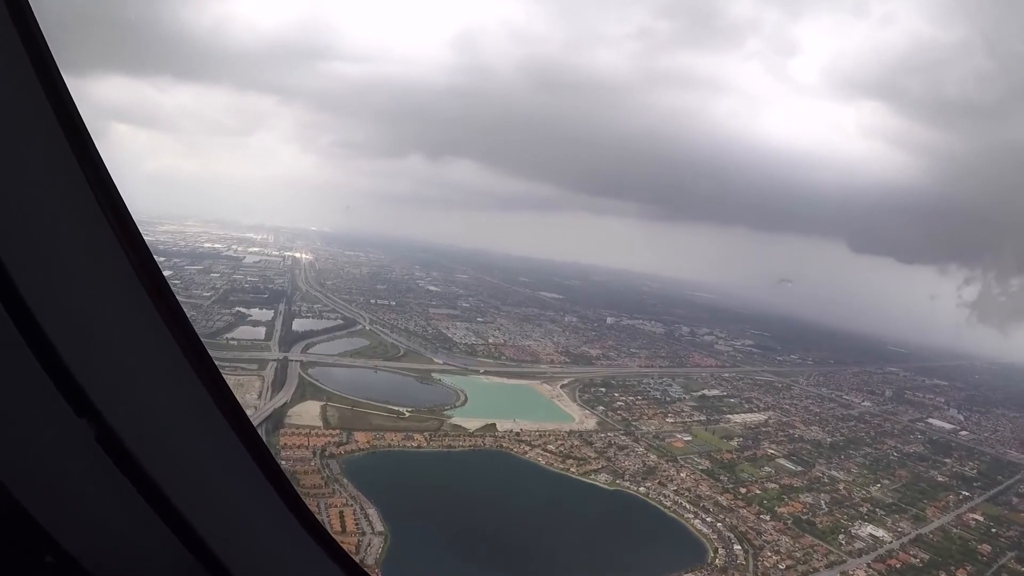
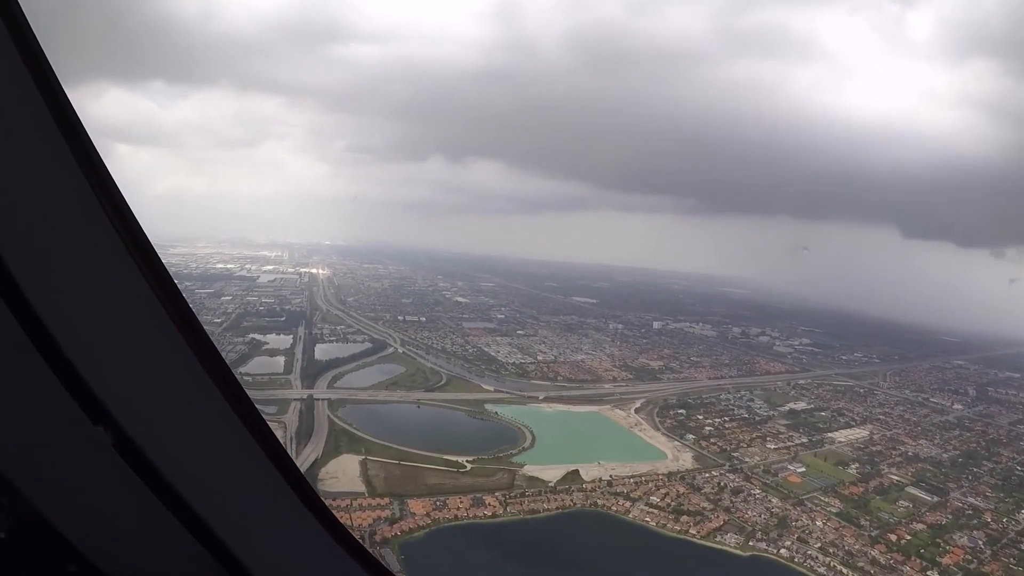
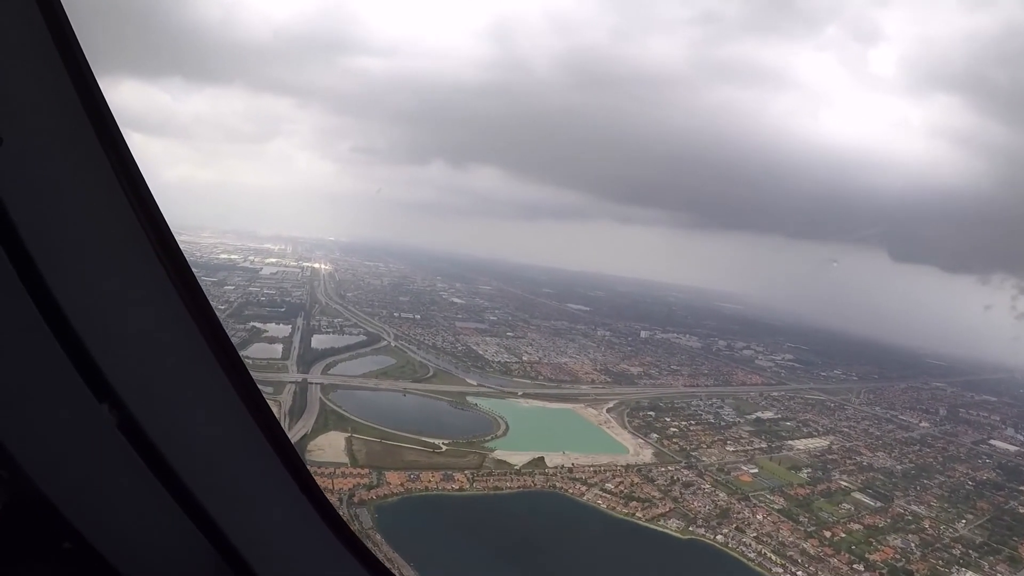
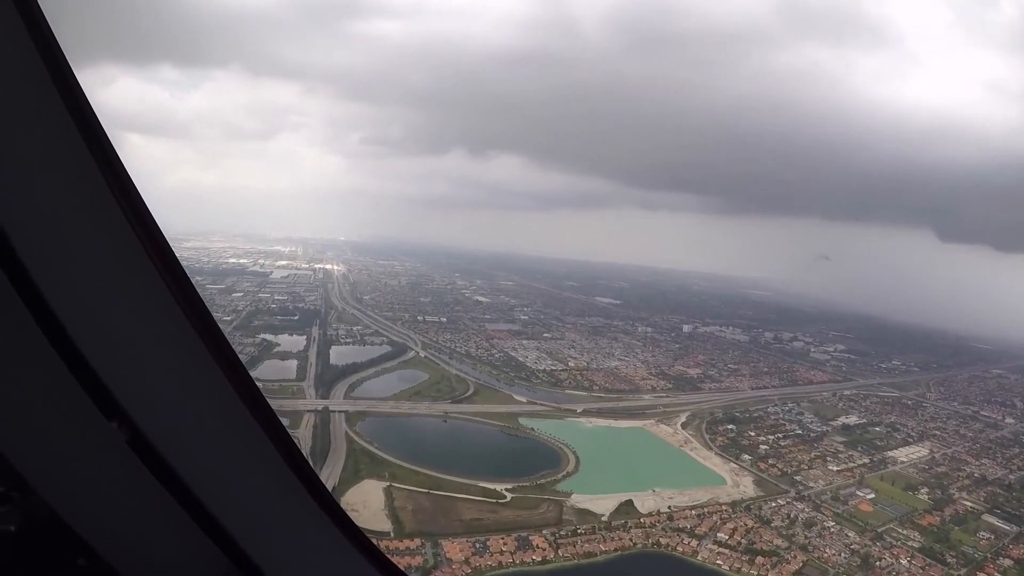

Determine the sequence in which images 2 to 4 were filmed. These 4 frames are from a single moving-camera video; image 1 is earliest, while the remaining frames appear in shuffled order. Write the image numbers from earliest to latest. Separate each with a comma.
3, 2, 4
